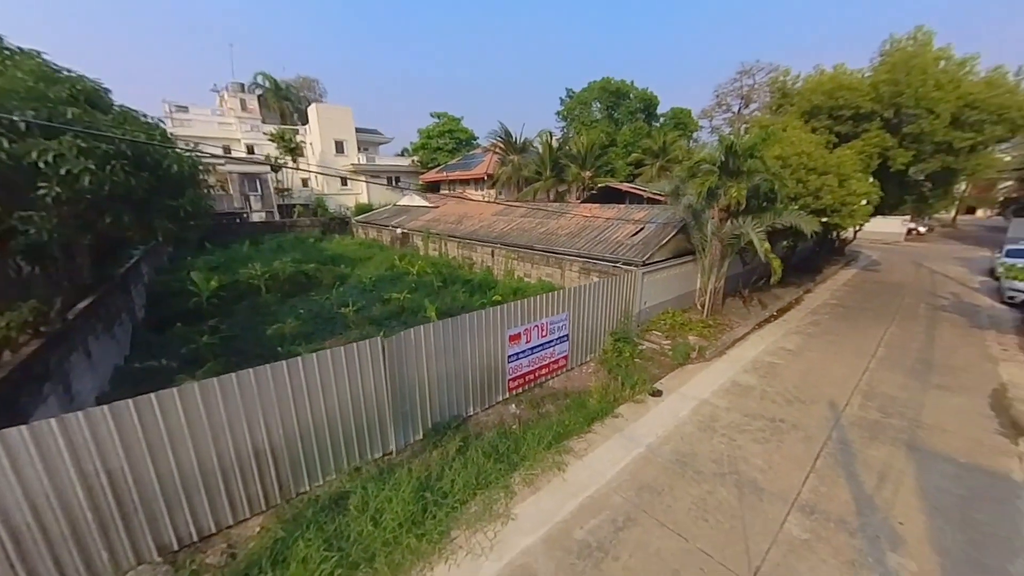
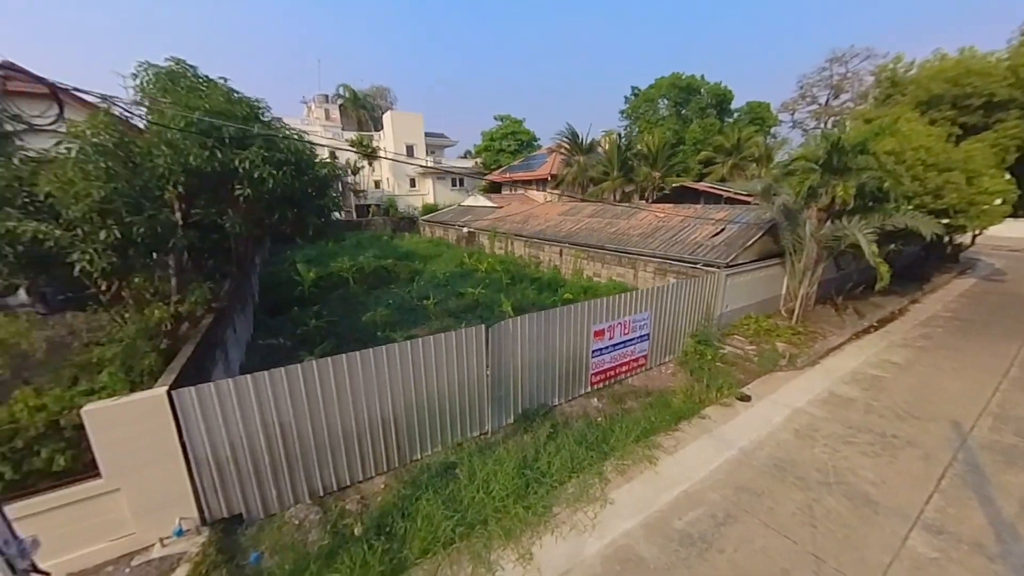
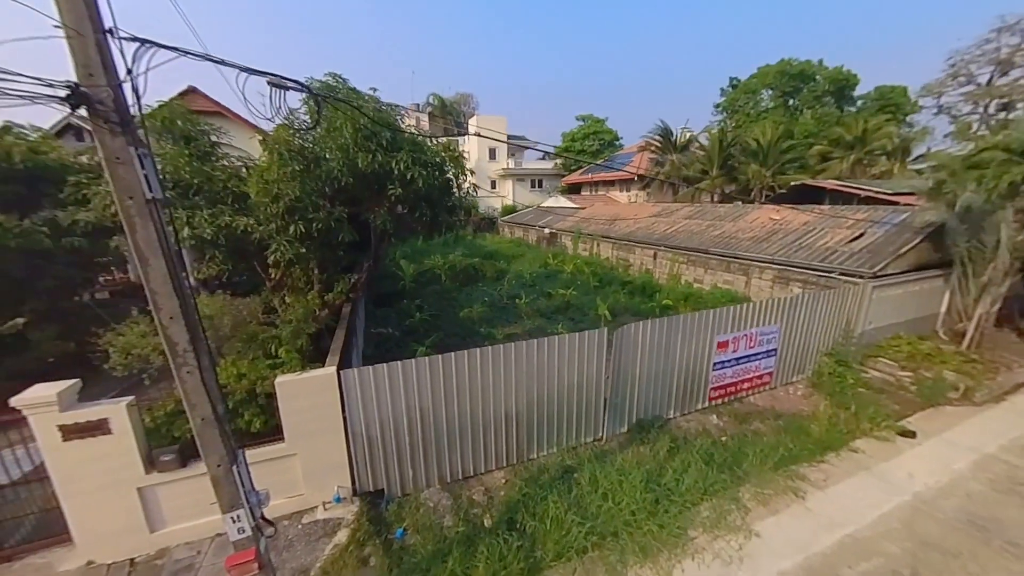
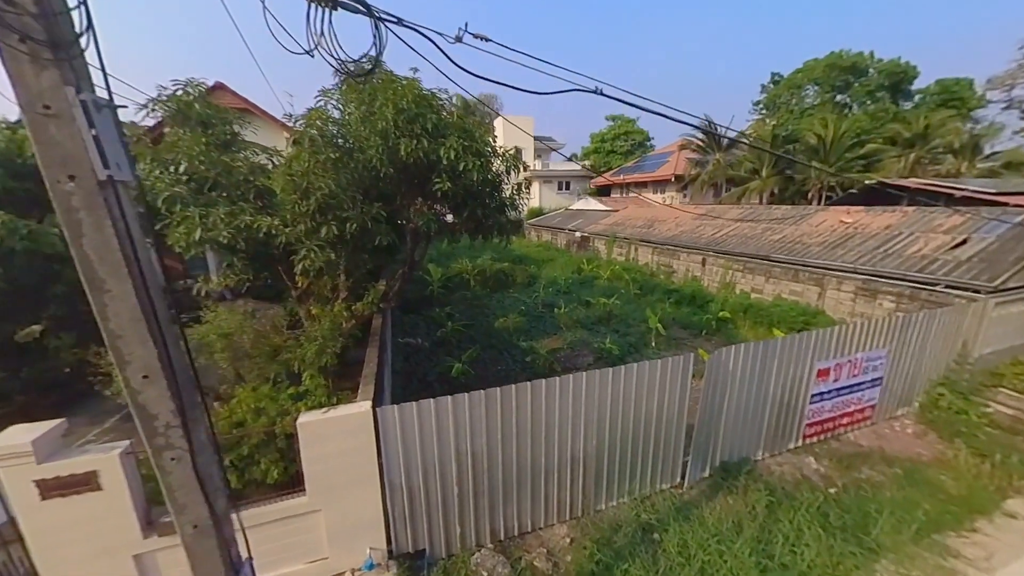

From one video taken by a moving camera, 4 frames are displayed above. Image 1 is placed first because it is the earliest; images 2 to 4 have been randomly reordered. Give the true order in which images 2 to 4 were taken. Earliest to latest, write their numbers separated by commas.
2, 3, 4
